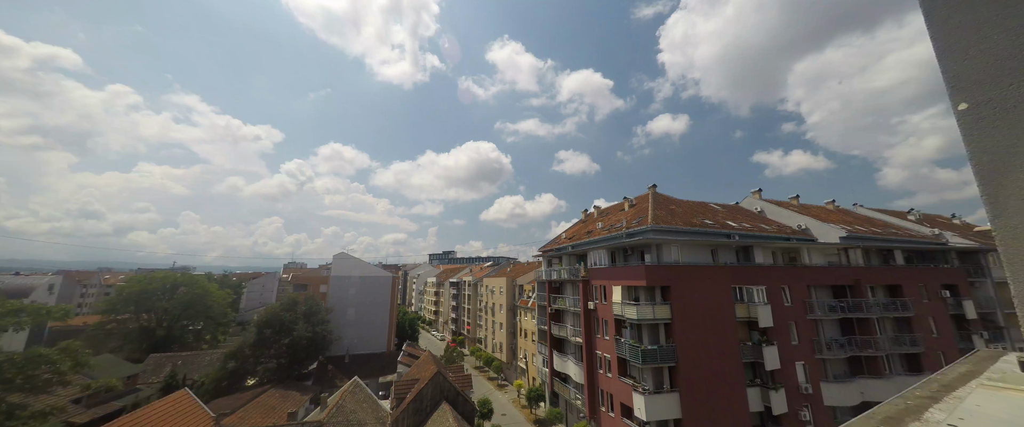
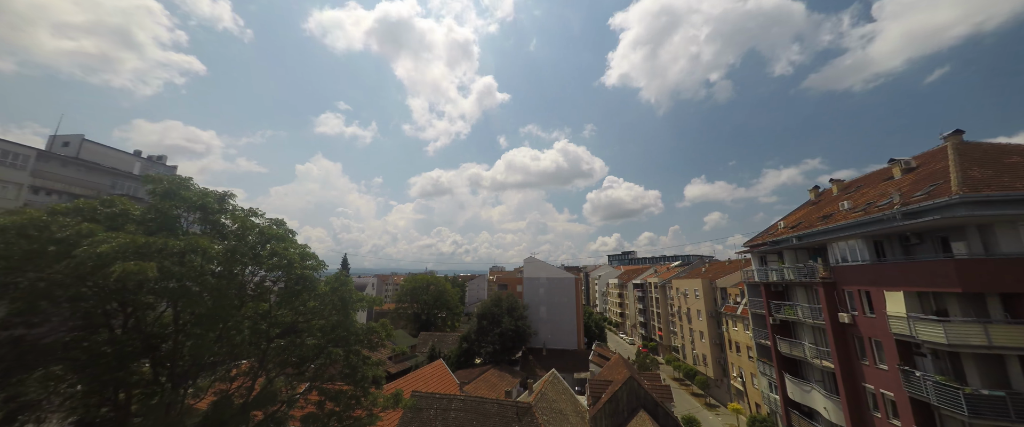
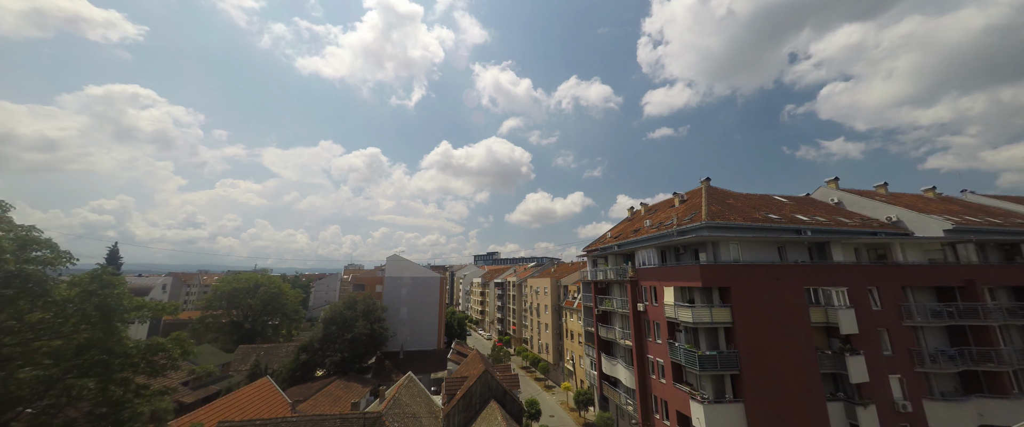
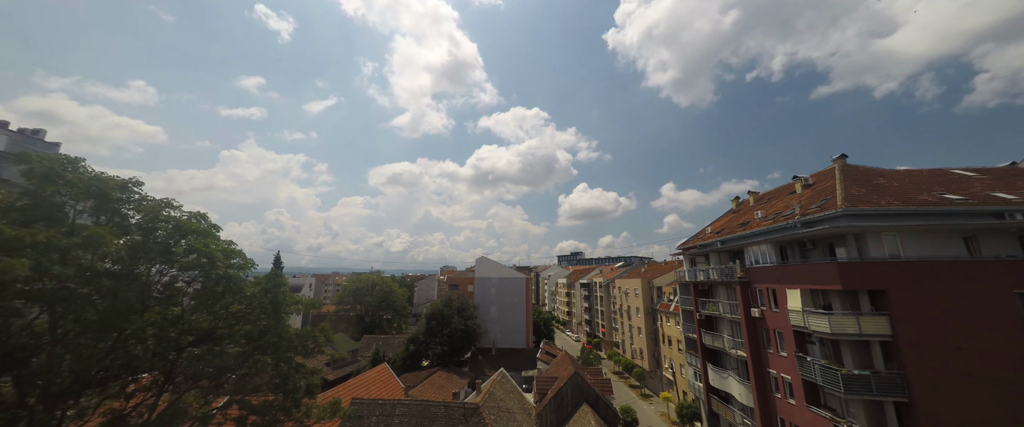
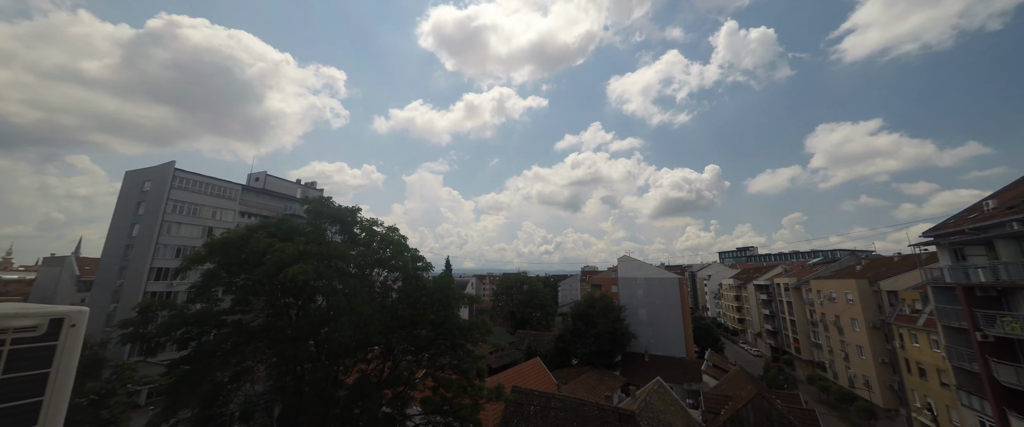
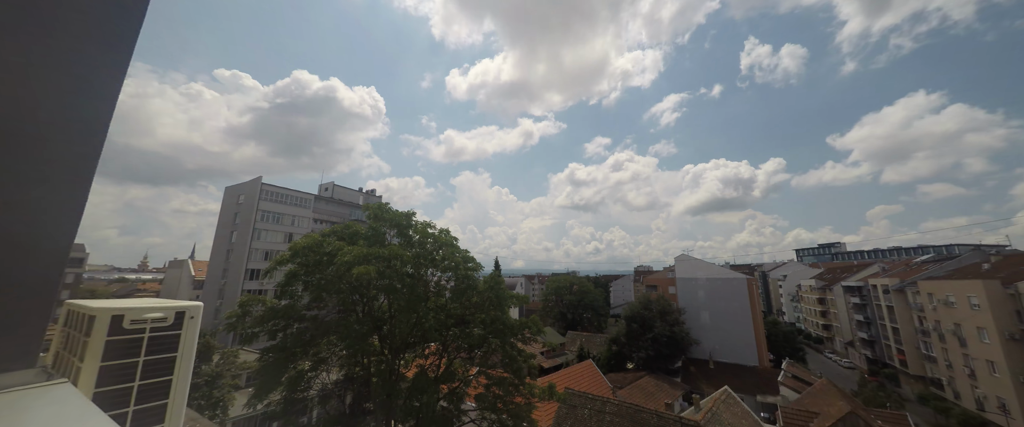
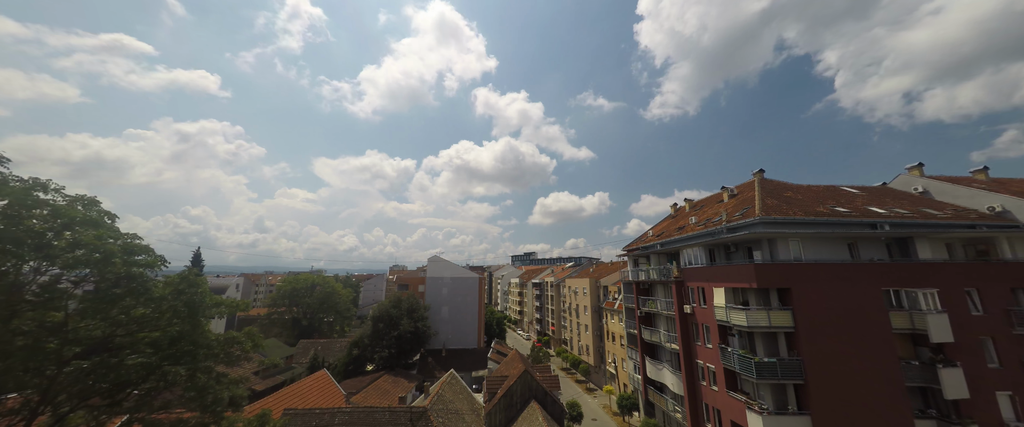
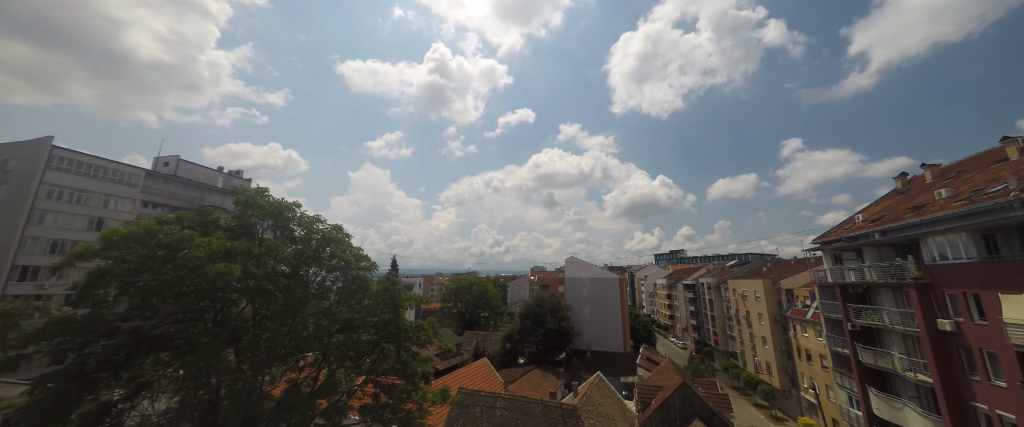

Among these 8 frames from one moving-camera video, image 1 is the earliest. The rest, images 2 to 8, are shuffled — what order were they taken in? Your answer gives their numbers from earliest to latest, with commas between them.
3, 7, 4, 2, 8, 5, 6
